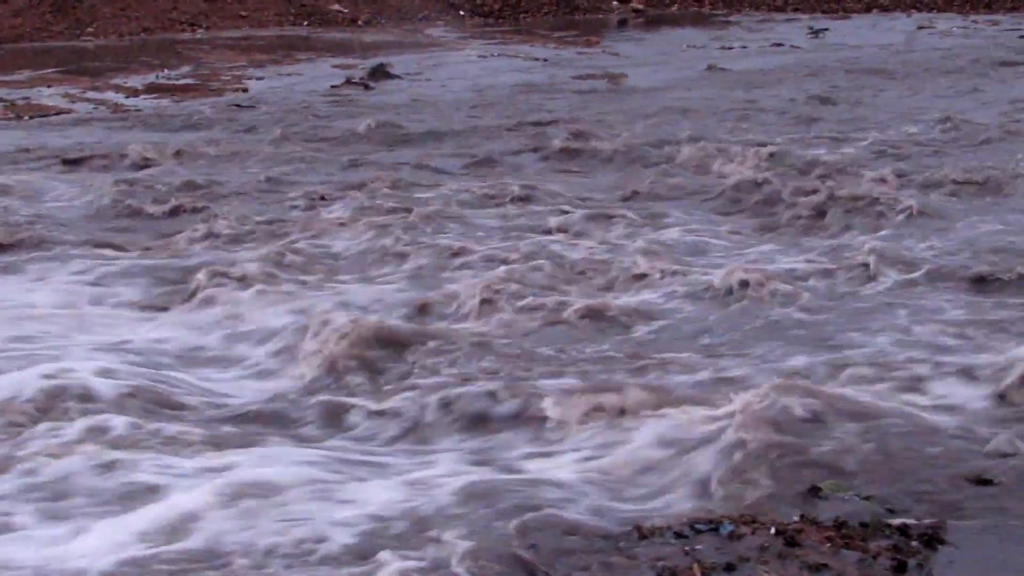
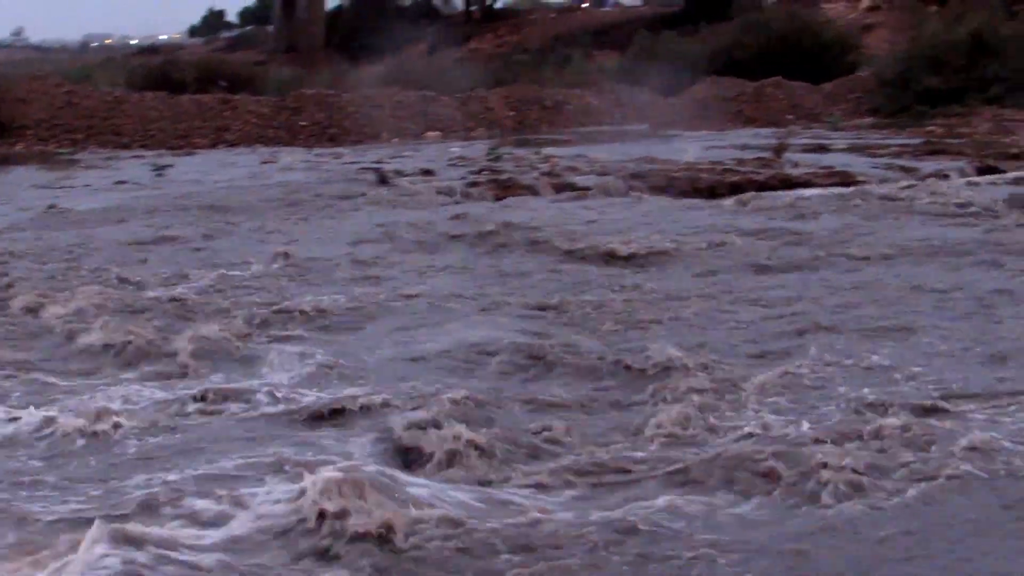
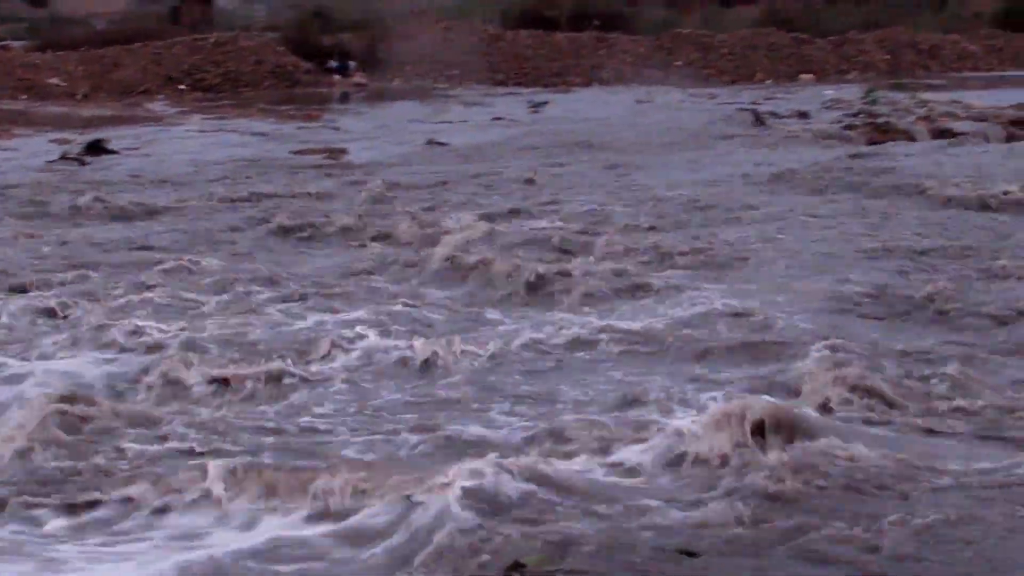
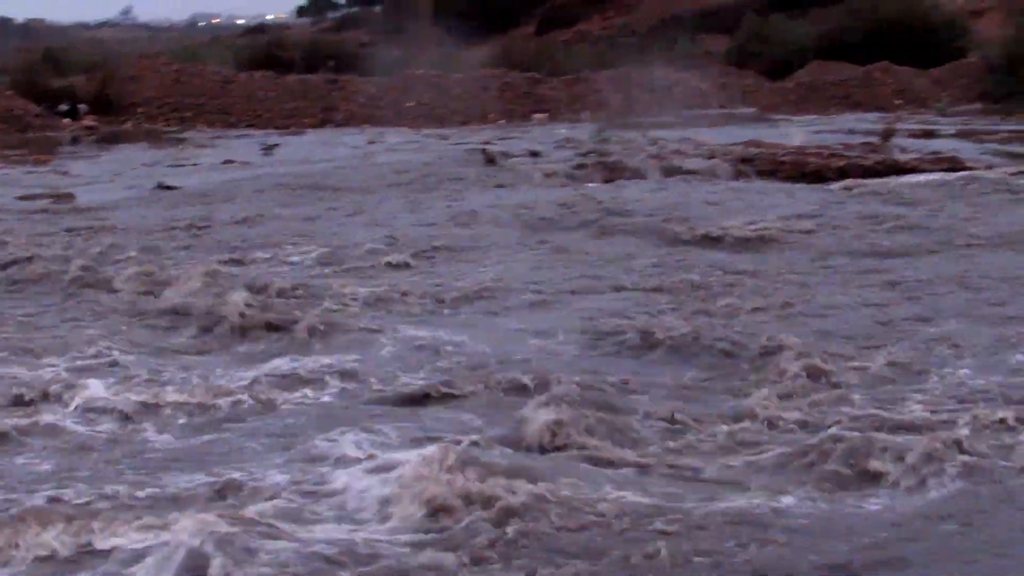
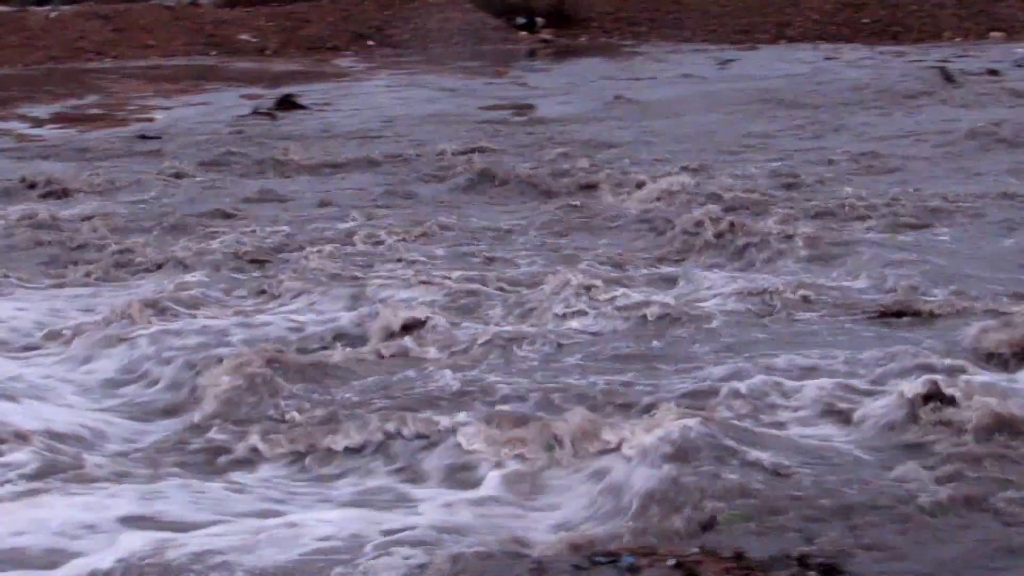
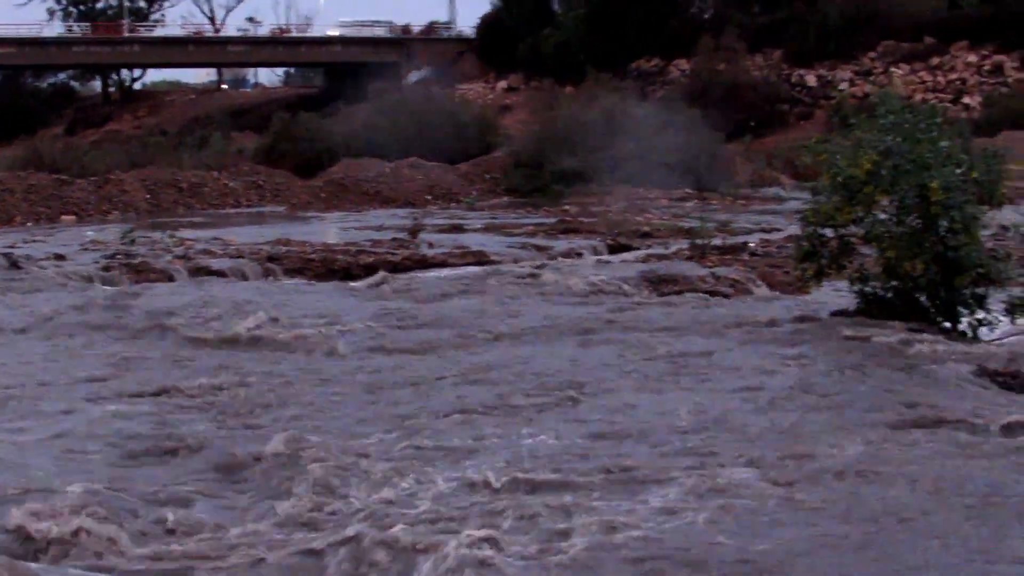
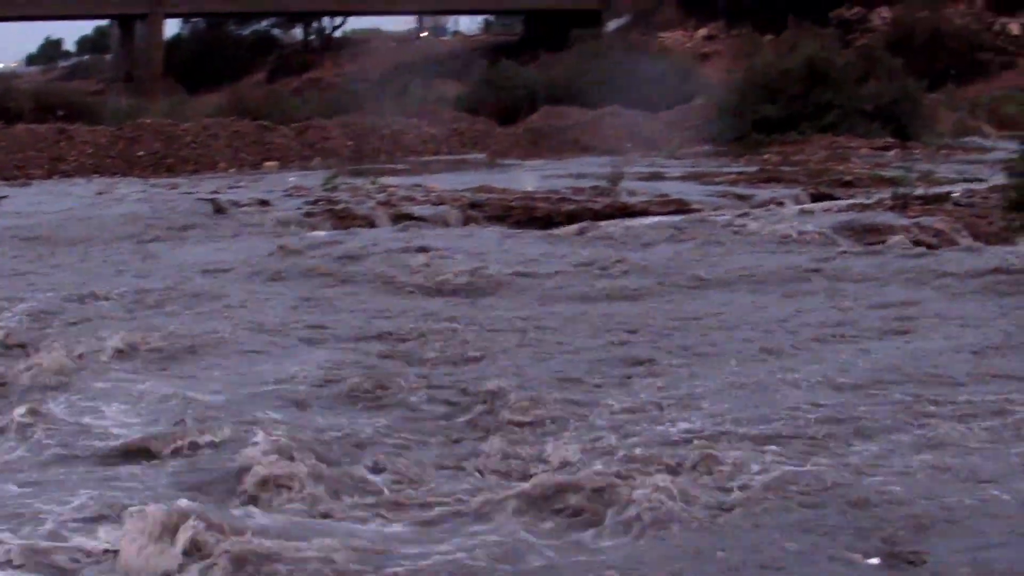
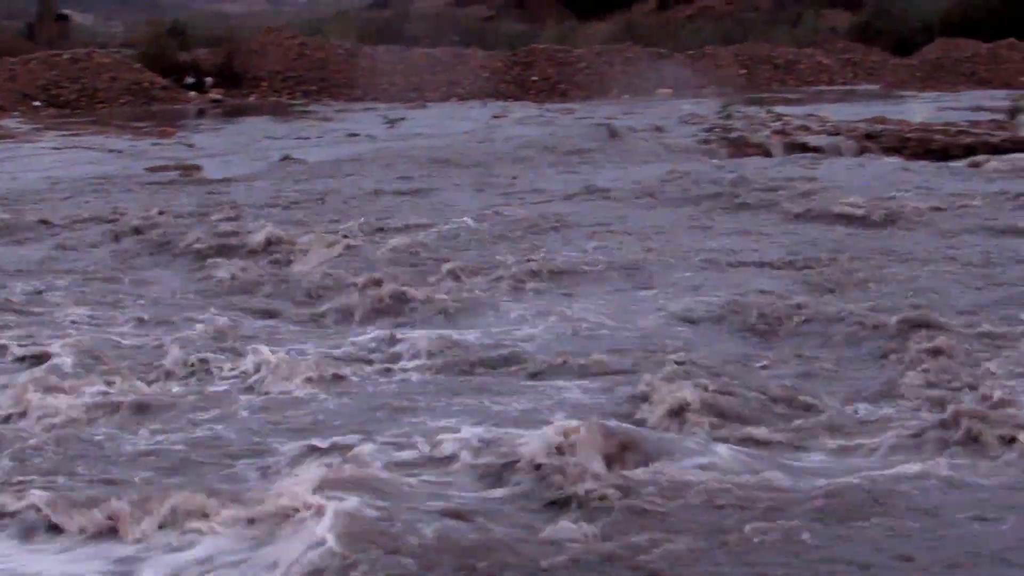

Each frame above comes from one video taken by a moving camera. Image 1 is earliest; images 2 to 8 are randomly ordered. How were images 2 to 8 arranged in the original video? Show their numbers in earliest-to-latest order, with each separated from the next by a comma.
5, 3, 8, 4, 2, 7, 6
